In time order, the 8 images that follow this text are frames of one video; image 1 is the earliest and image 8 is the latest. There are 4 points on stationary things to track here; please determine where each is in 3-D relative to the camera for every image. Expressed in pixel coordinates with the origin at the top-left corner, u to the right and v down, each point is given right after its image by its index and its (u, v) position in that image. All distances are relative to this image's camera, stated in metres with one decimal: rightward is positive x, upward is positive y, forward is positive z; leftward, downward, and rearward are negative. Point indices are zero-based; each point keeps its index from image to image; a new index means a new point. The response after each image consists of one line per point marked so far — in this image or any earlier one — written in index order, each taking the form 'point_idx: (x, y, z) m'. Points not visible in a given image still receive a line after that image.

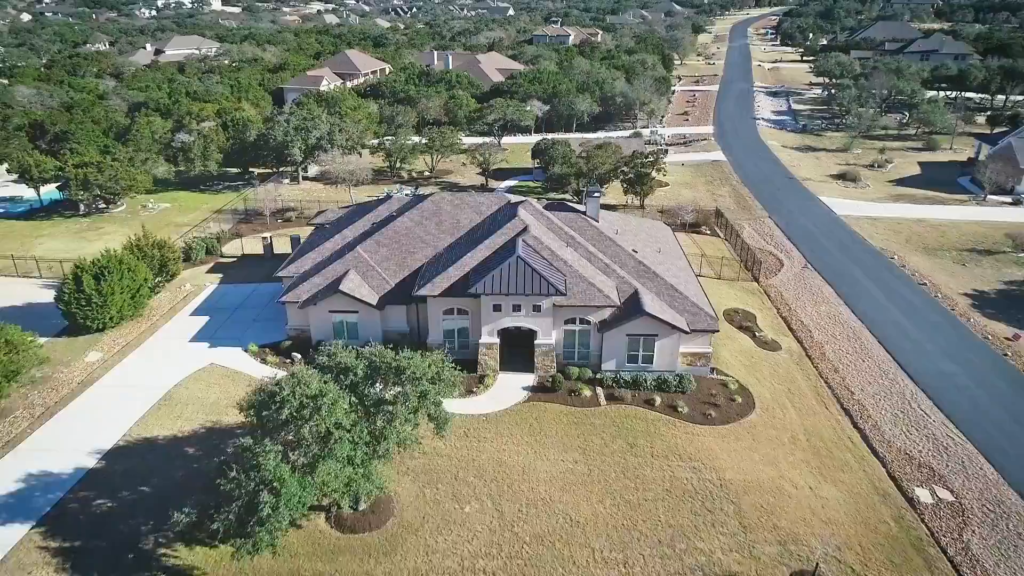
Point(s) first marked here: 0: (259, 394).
0: (-7.0, -3.0, +19.3) m
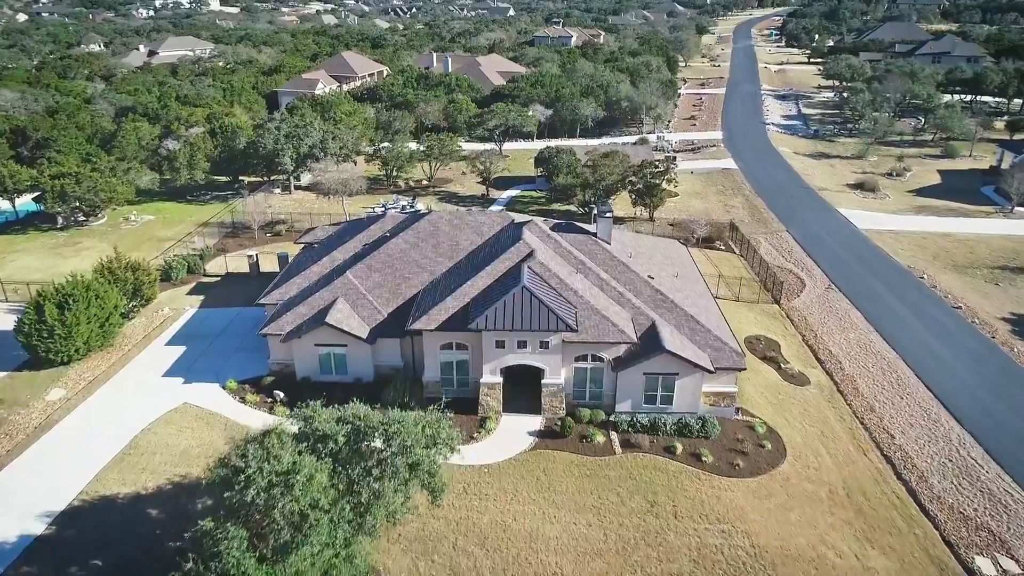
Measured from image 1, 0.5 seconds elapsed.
0: (-6.8, -4.2, +16.6) m
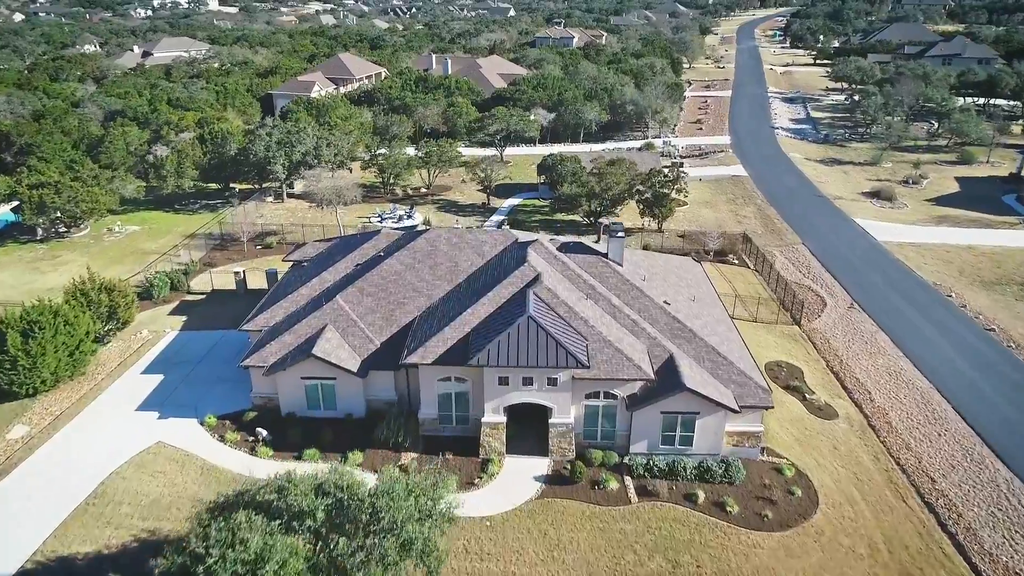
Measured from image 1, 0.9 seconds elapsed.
0: (-6.7, -5.2, +14.2) m
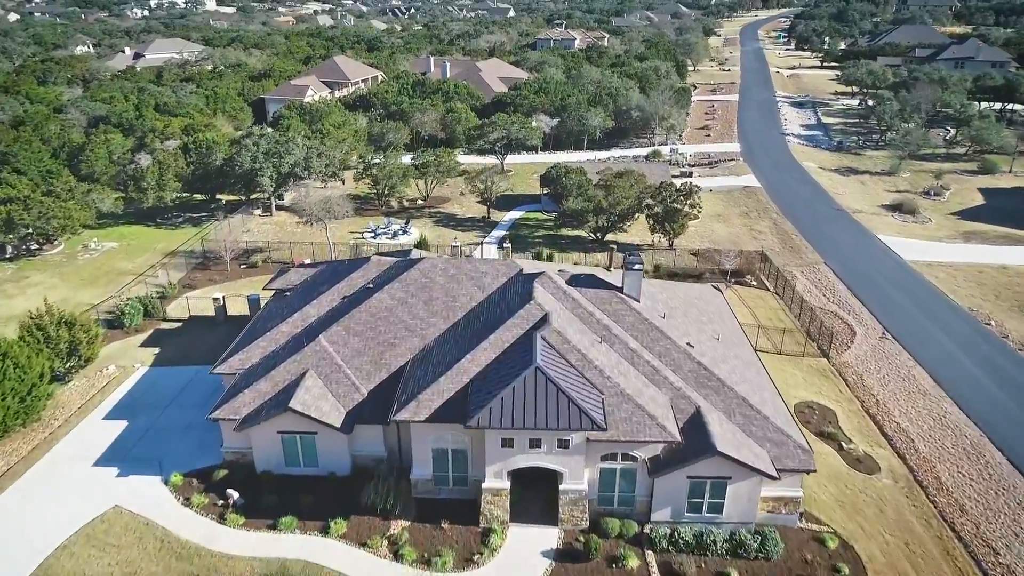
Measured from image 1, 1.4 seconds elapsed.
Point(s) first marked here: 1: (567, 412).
0: (-6.5, -6.6, +11.3) m
1: (+1.5, -3.4, +19.4) m
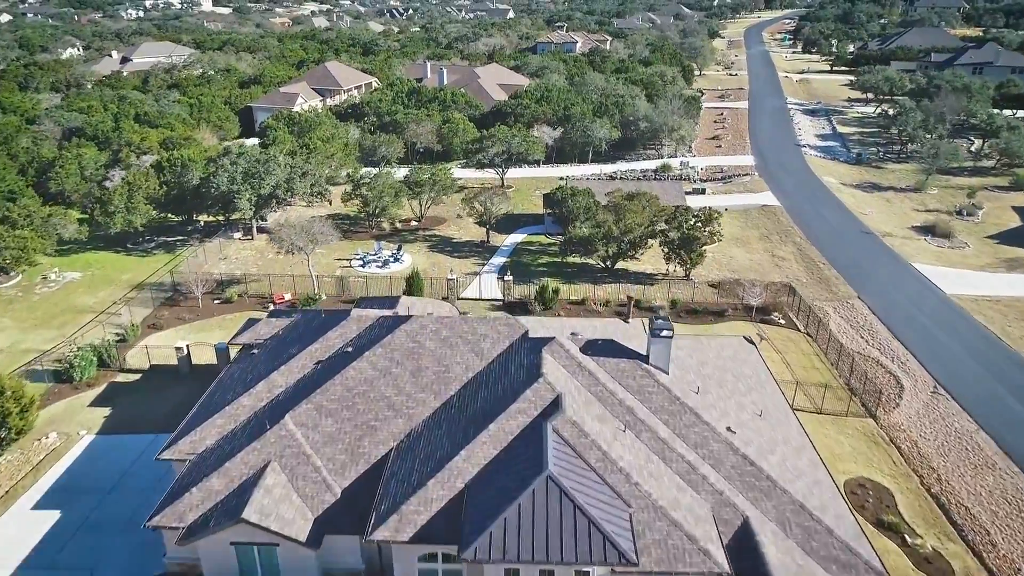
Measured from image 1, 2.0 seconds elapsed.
0: (-6.4, -8.6, +7.2) m
1: (+1.6, -5.5, +15.3) m
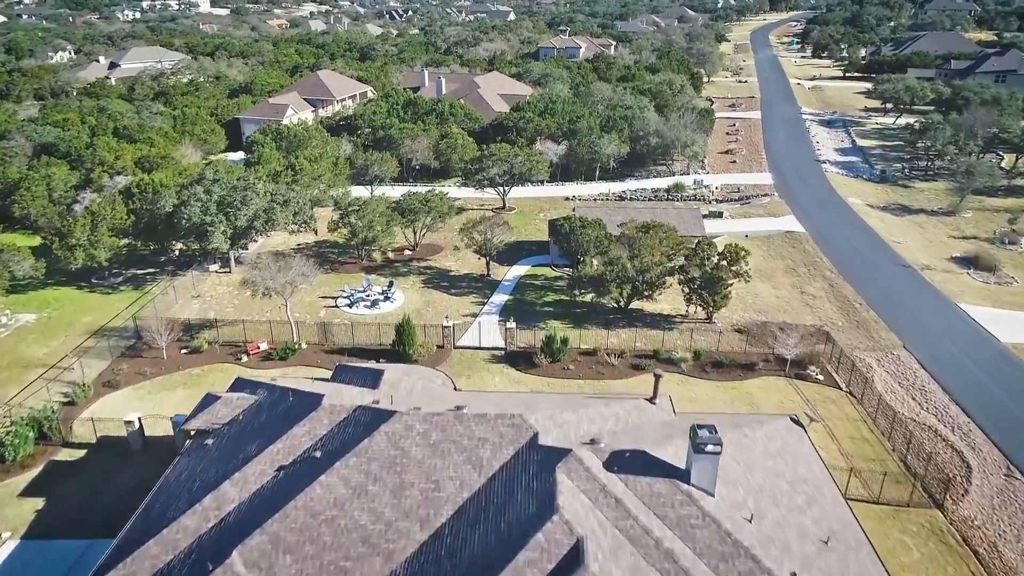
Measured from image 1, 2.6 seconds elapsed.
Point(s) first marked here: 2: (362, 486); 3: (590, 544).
0: (-6.3, -11.0, +3.0) m
1: (+1.8, -7.9, +11.1) m
2: (-3.7, -4.8, +17.2) m
3: (+1.6, -5.3, +14.6) m
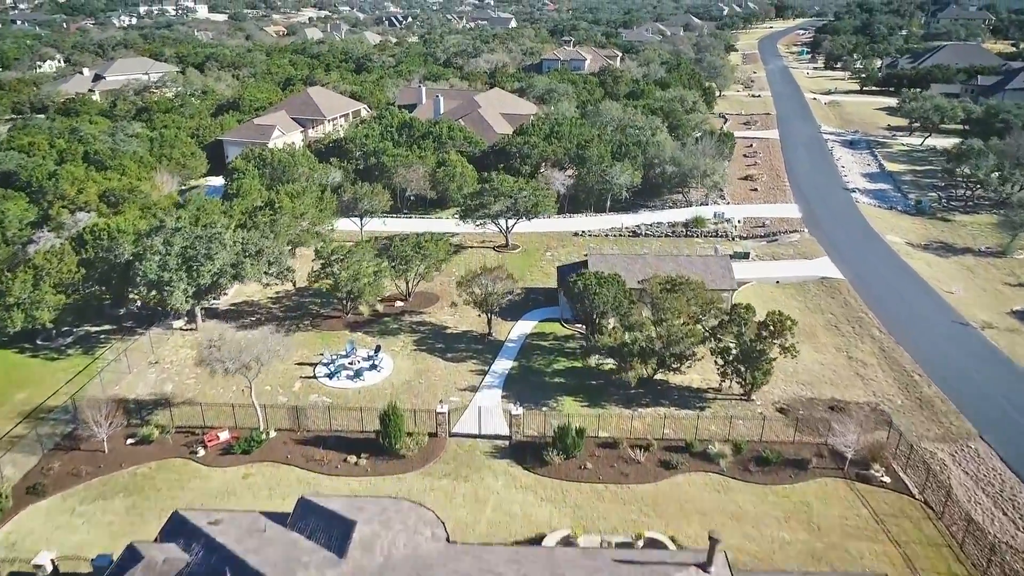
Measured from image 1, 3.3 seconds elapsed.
0: (-6.0, -14.2, -2.4) m
1: (+2.0, -11.1, +5.7) m
2: (-3.4, -8.0, +11.8) m
3: (+1.8, -8.5, +9.2) m
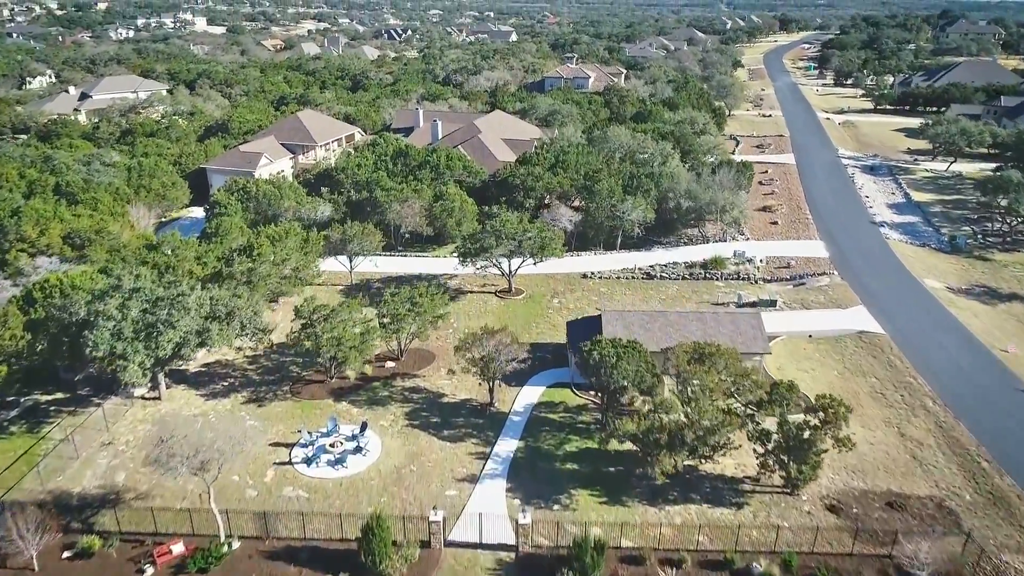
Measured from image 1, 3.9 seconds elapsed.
0: (-5.8, -16.8, -7.1) m
1: (+2.2, -13.8, +1.1) m
2: (-3.2, -10.8, +7.2) m
3: (+2.0, -11.3, +4.6) m
